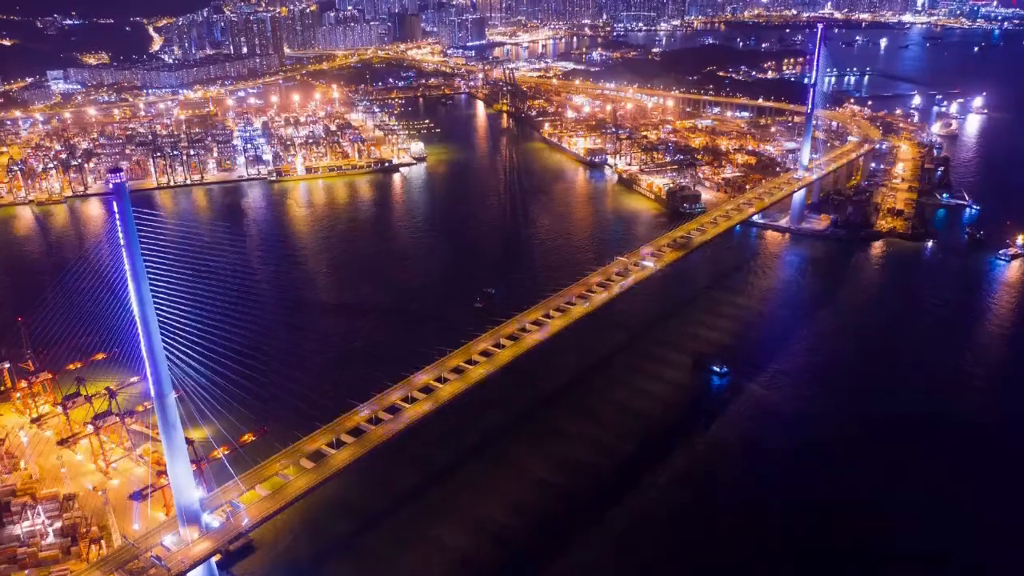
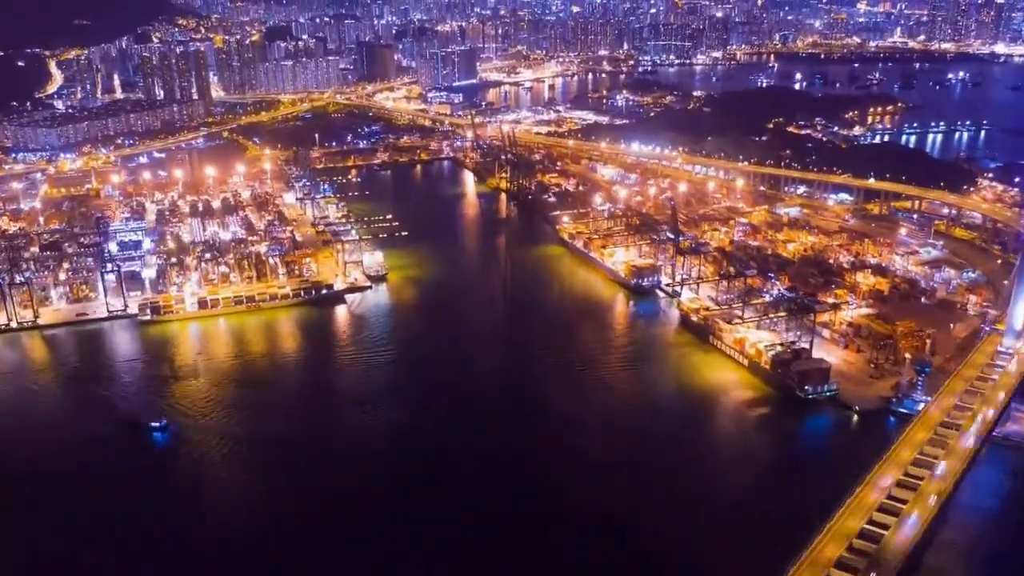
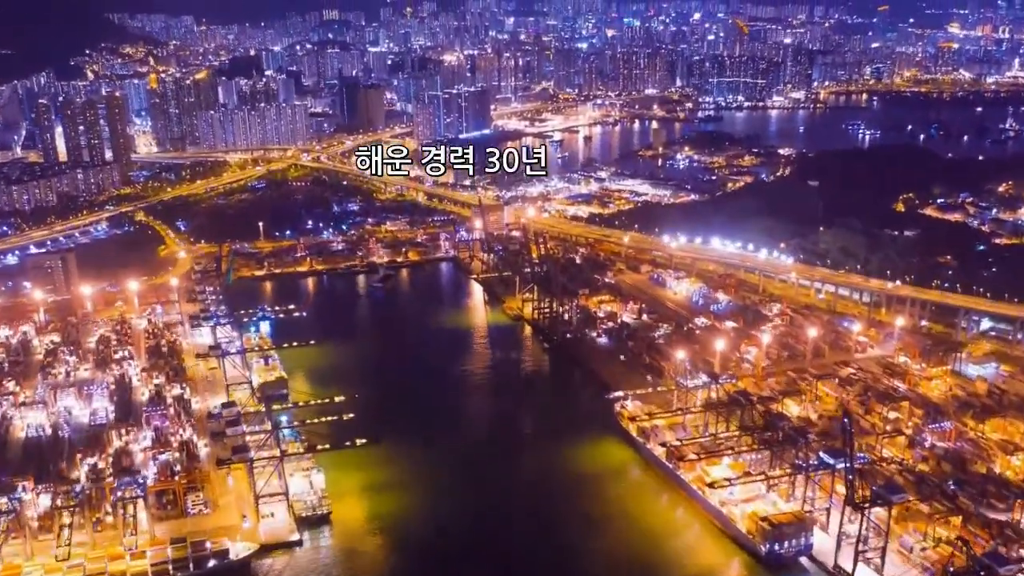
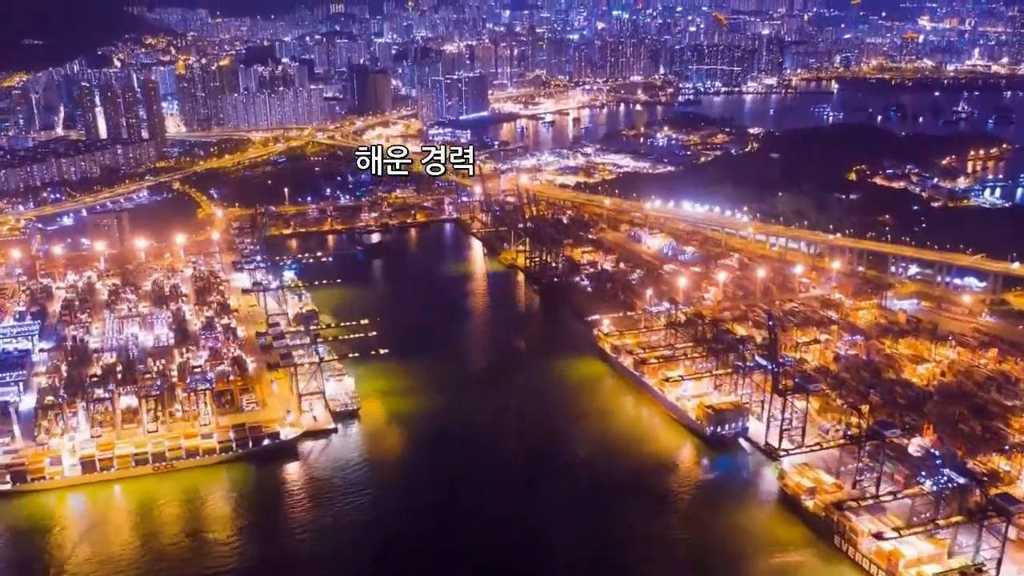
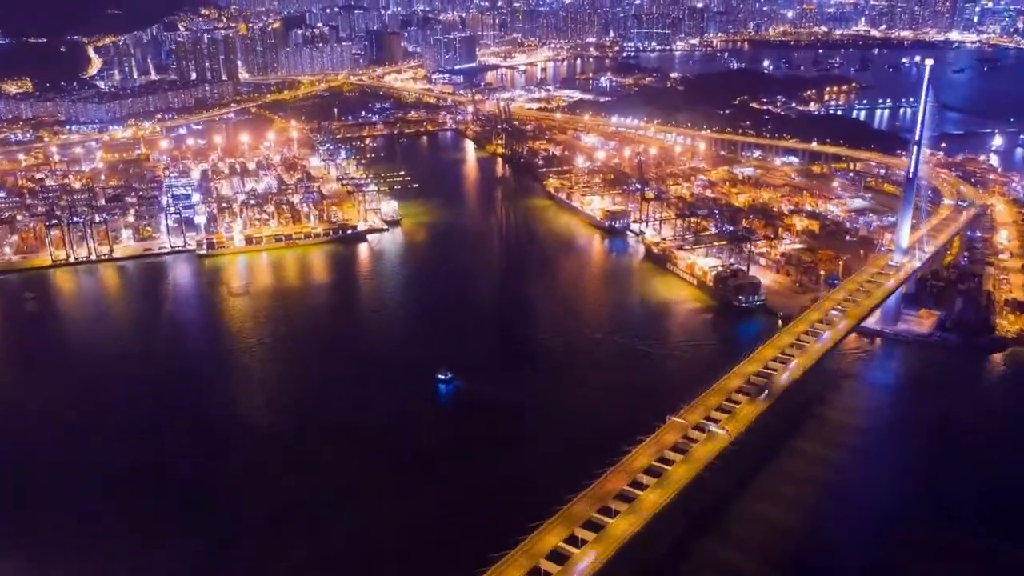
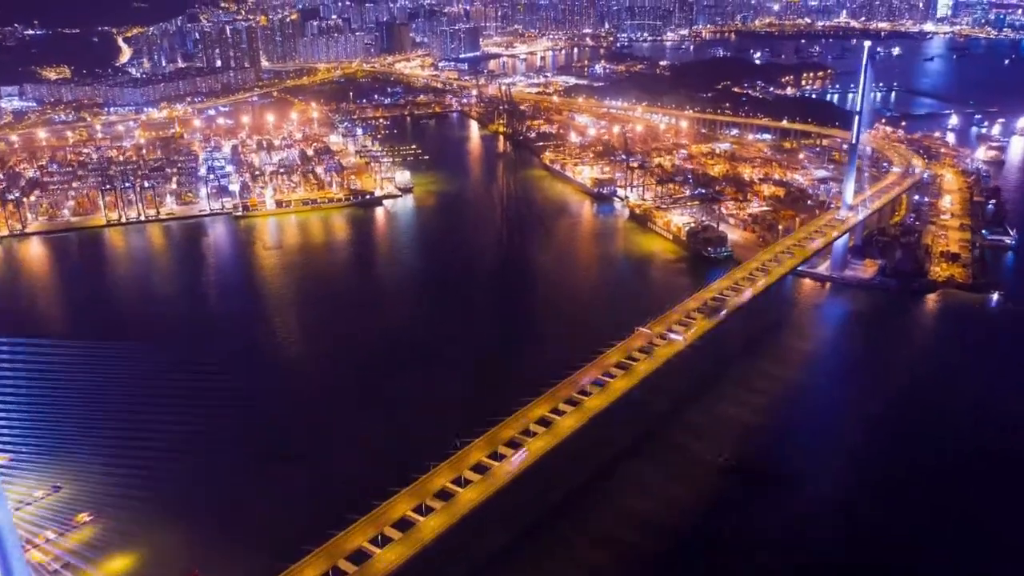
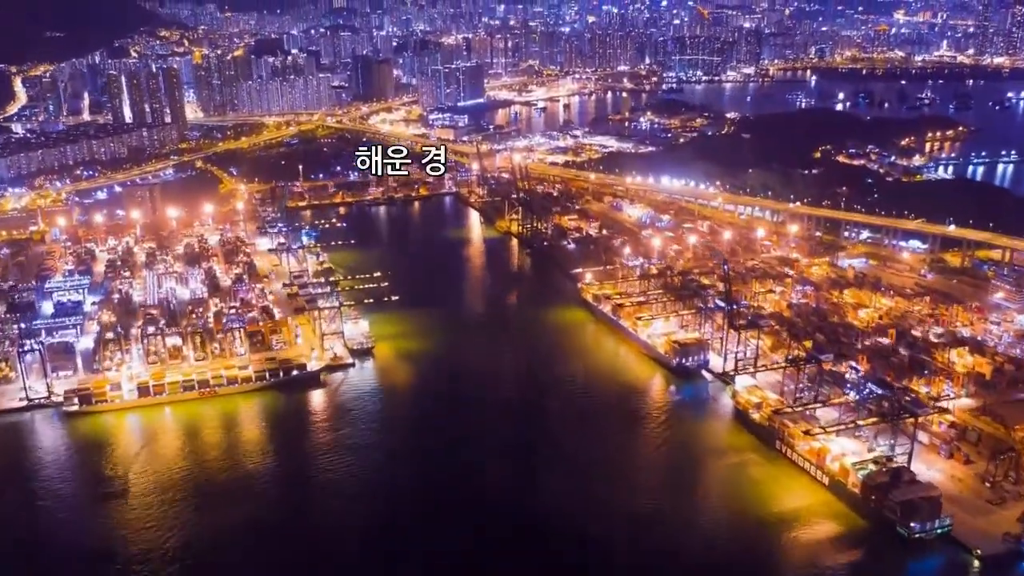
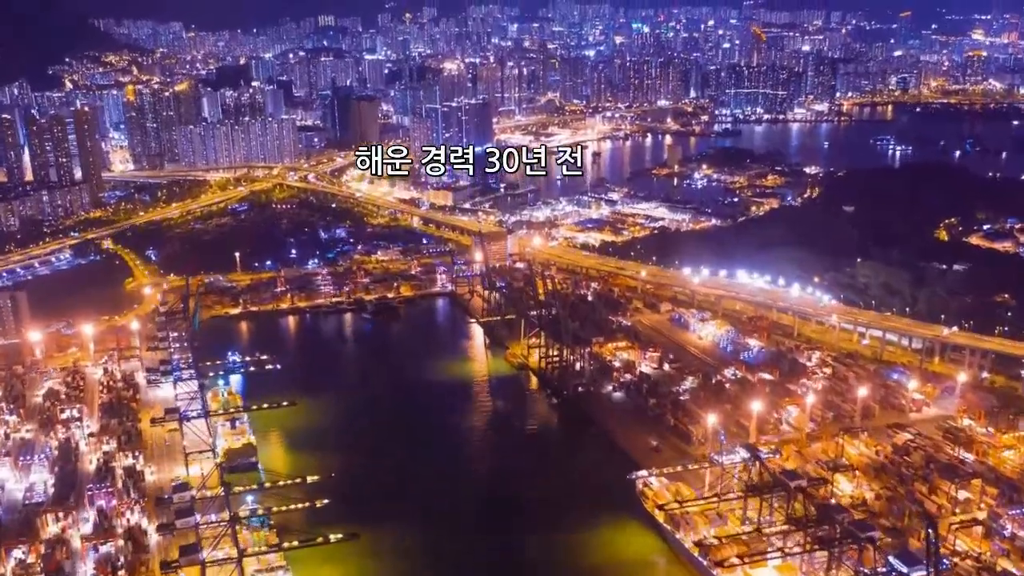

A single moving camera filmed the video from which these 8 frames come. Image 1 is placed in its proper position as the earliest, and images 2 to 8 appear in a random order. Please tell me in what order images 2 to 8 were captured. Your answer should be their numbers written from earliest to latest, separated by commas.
6, 5, 2, 7, 4, 3, 8
